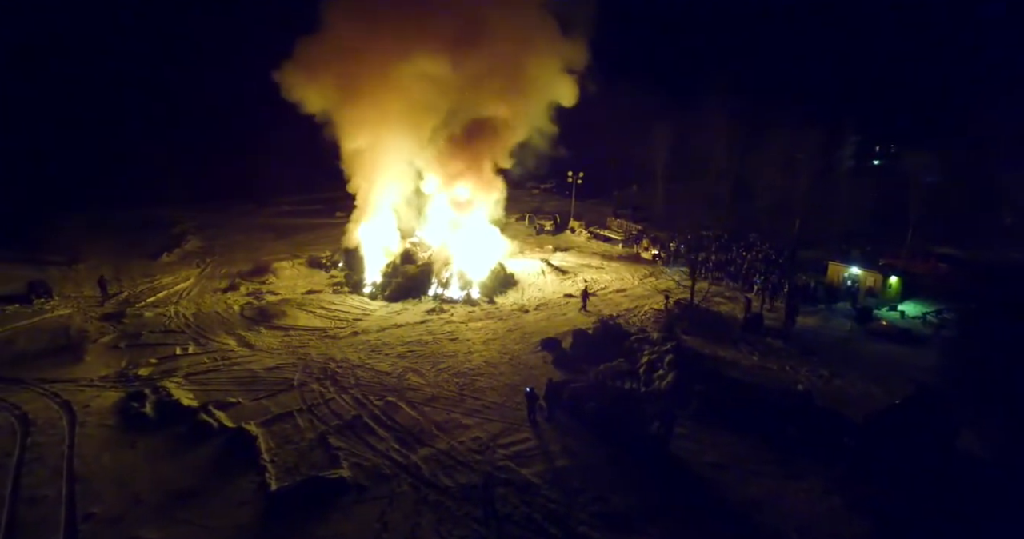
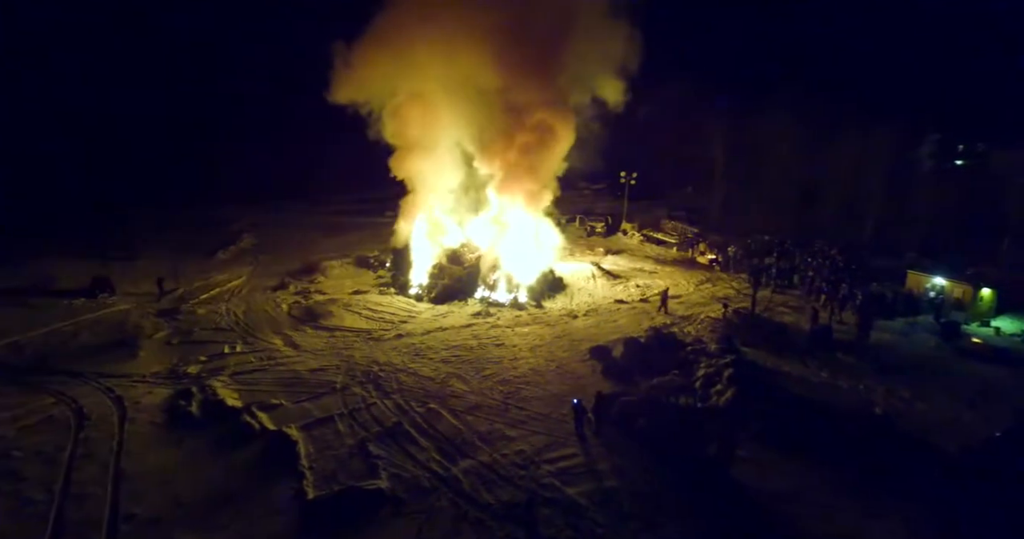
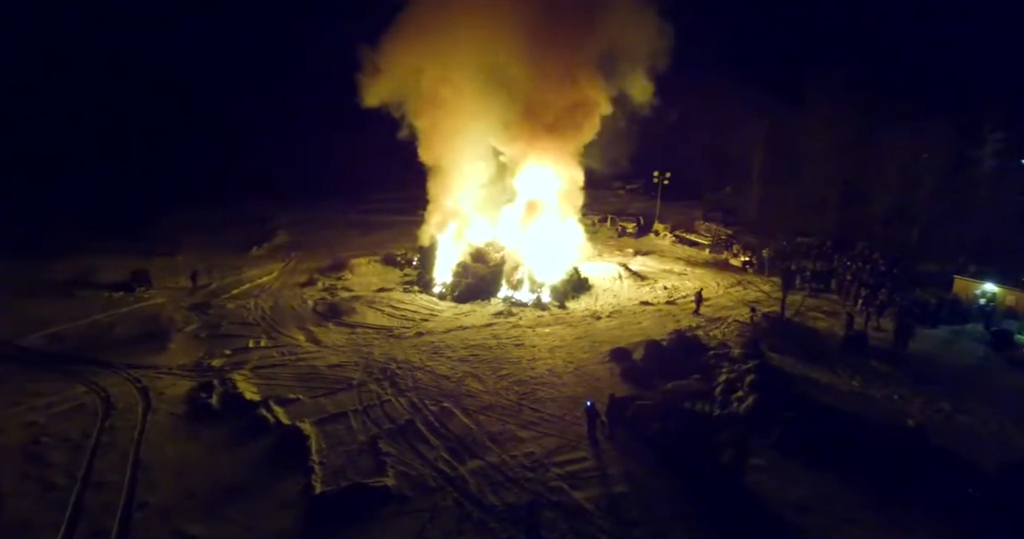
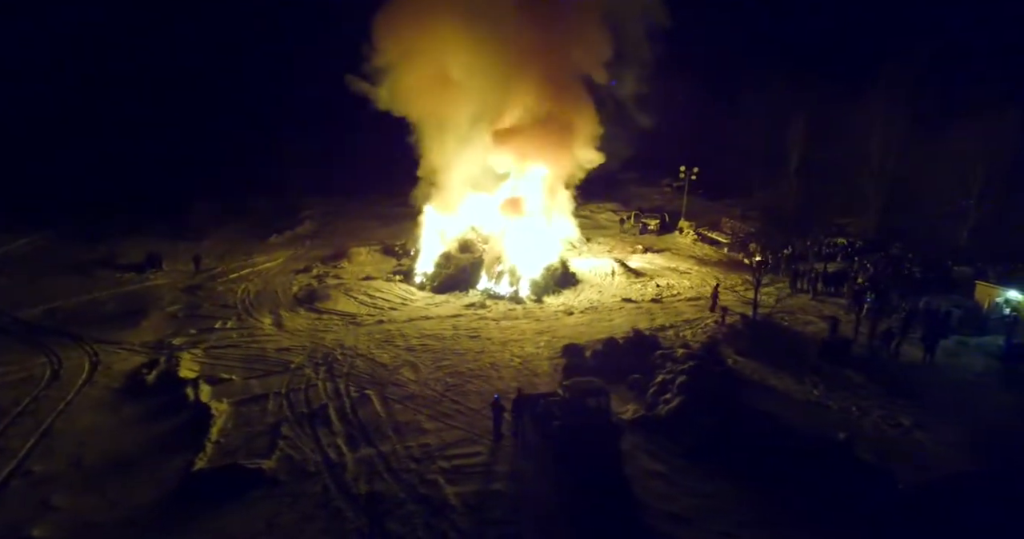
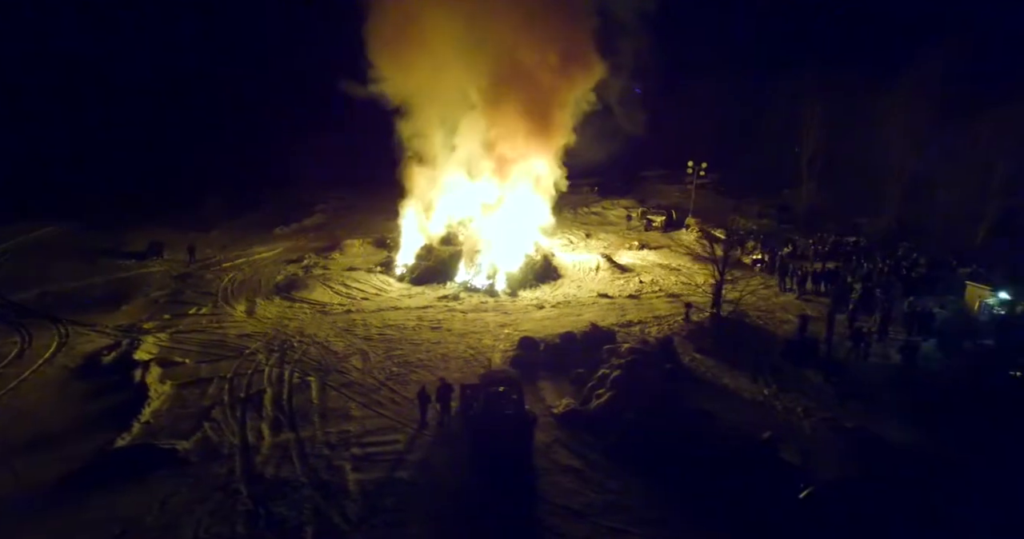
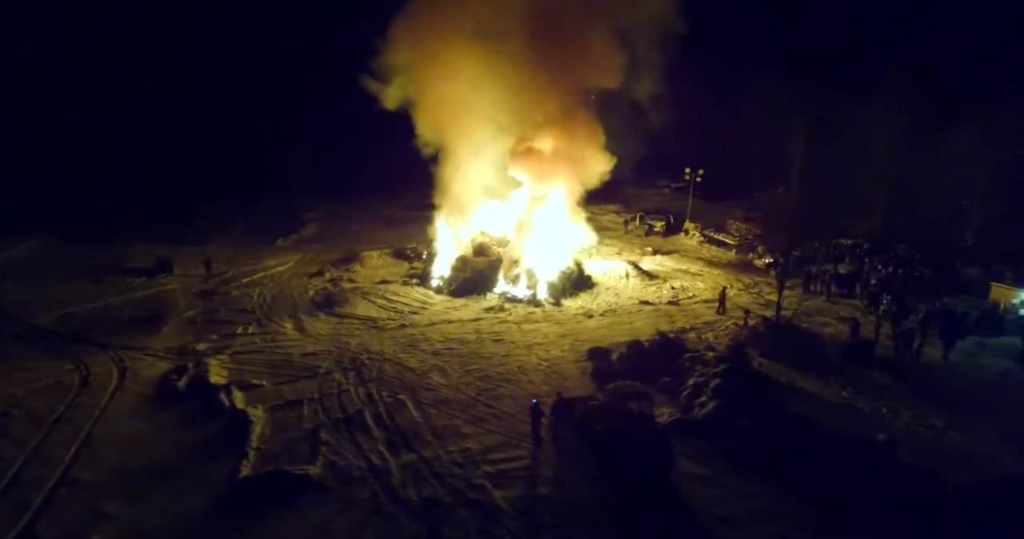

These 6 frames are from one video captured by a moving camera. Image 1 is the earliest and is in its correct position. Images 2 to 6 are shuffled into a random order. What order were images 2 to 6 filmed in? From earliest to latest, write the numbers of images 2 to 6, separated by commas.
2, 3, 6, 4, 5
